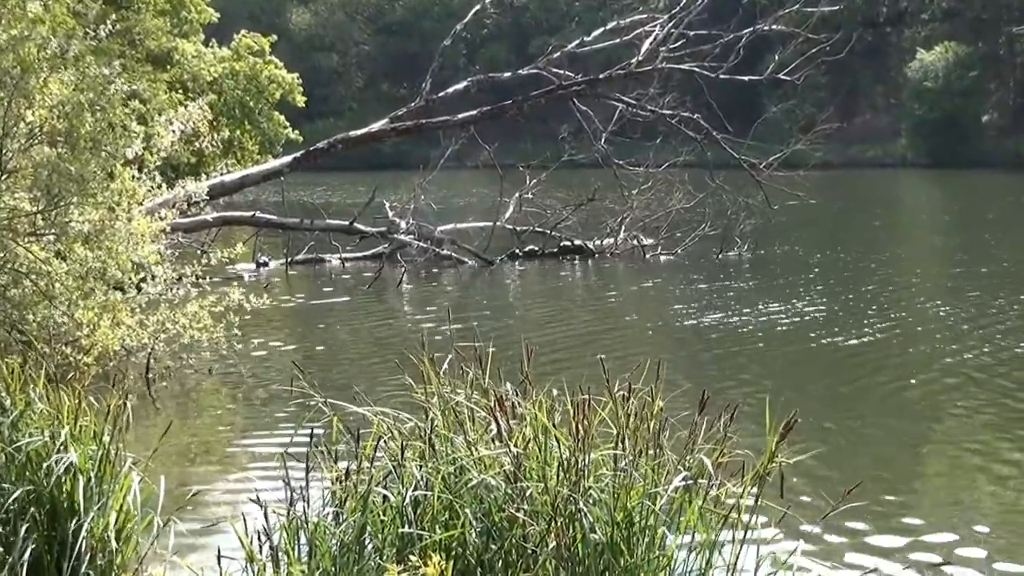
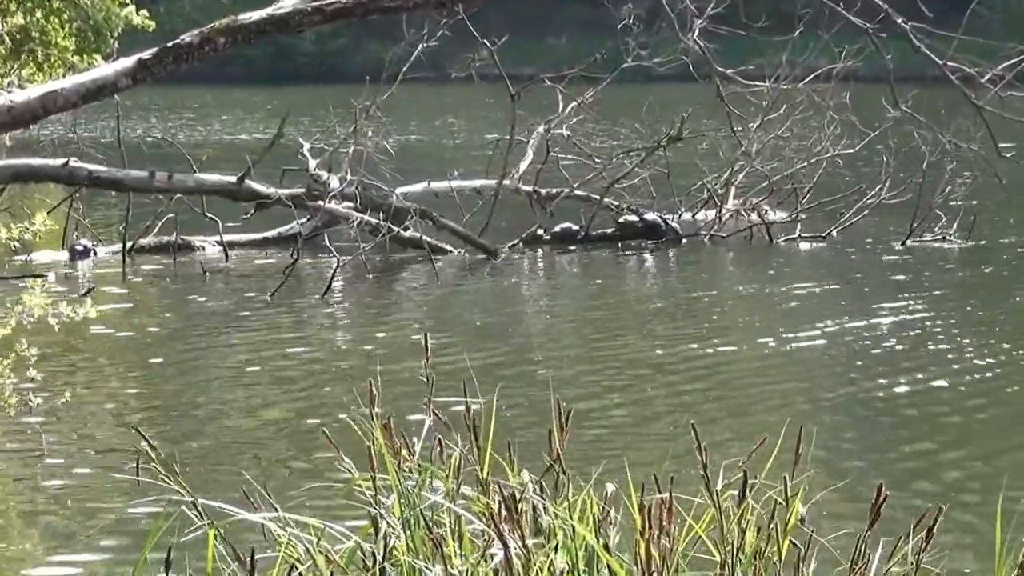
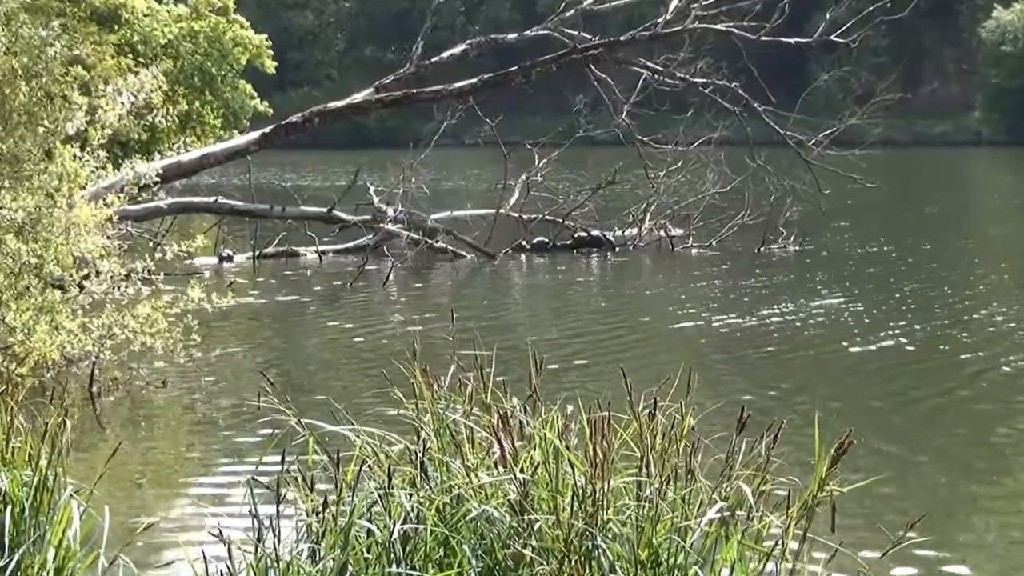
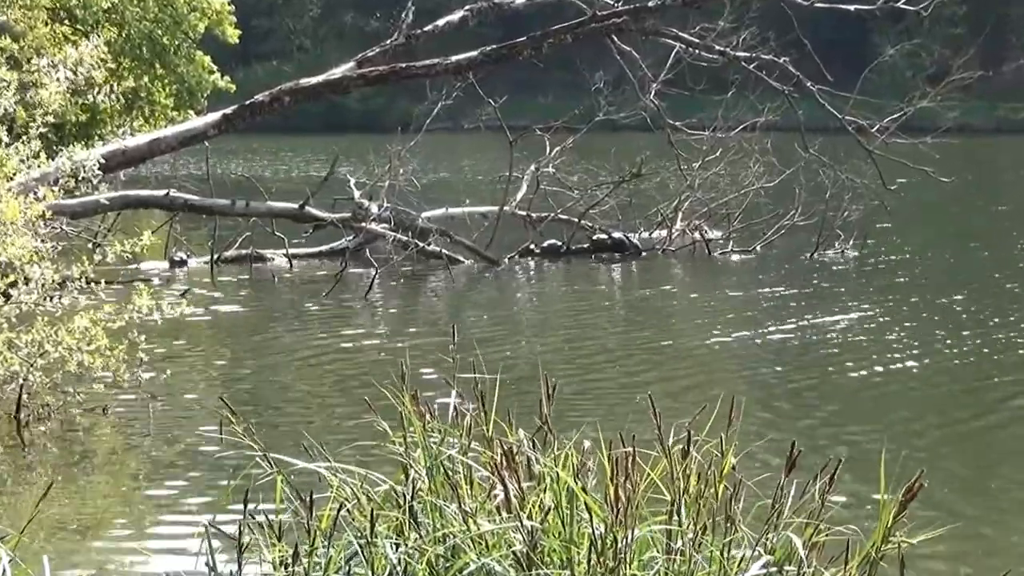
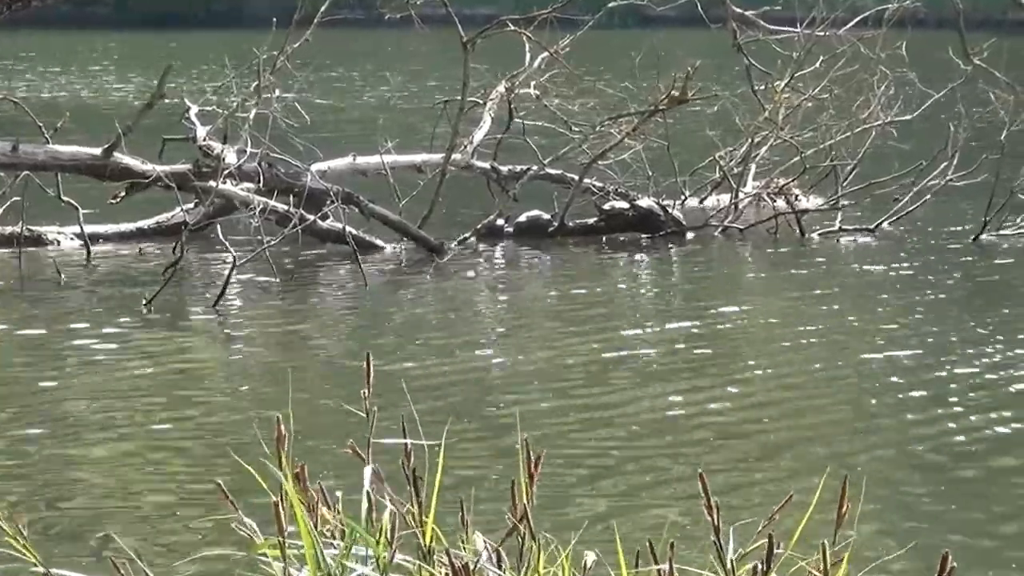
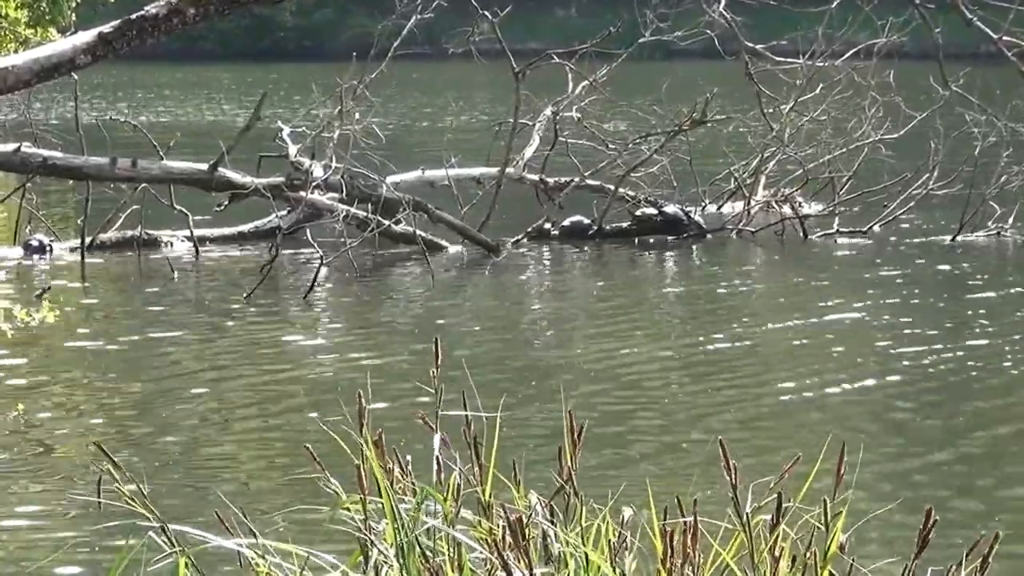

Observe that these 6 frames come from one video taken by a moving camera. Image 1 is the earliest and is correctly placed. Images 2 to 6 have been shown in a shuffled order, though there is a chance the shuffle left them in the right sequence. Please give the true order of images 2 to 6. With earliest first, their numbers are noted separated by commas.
3, 4, 2, 6, 5
